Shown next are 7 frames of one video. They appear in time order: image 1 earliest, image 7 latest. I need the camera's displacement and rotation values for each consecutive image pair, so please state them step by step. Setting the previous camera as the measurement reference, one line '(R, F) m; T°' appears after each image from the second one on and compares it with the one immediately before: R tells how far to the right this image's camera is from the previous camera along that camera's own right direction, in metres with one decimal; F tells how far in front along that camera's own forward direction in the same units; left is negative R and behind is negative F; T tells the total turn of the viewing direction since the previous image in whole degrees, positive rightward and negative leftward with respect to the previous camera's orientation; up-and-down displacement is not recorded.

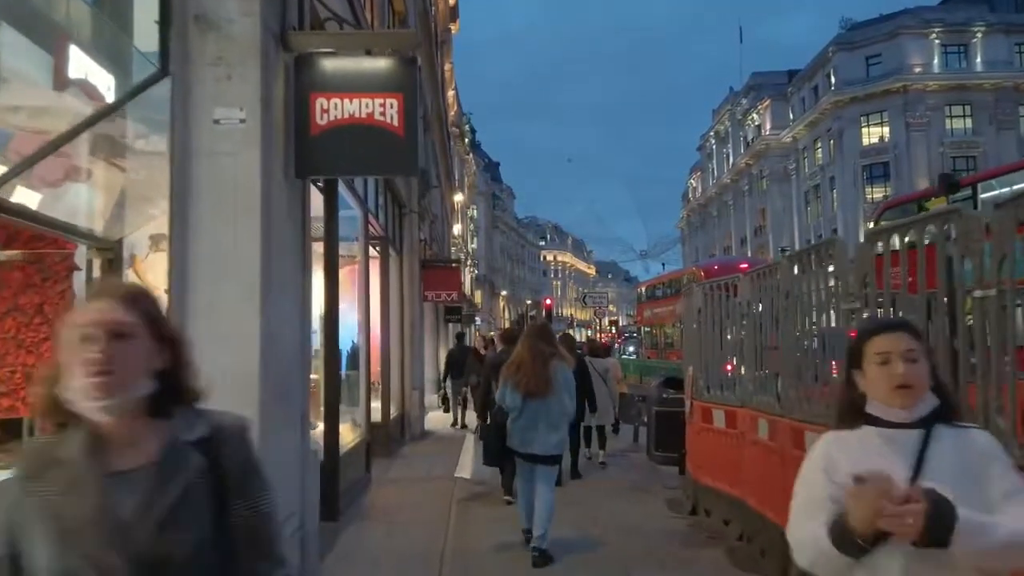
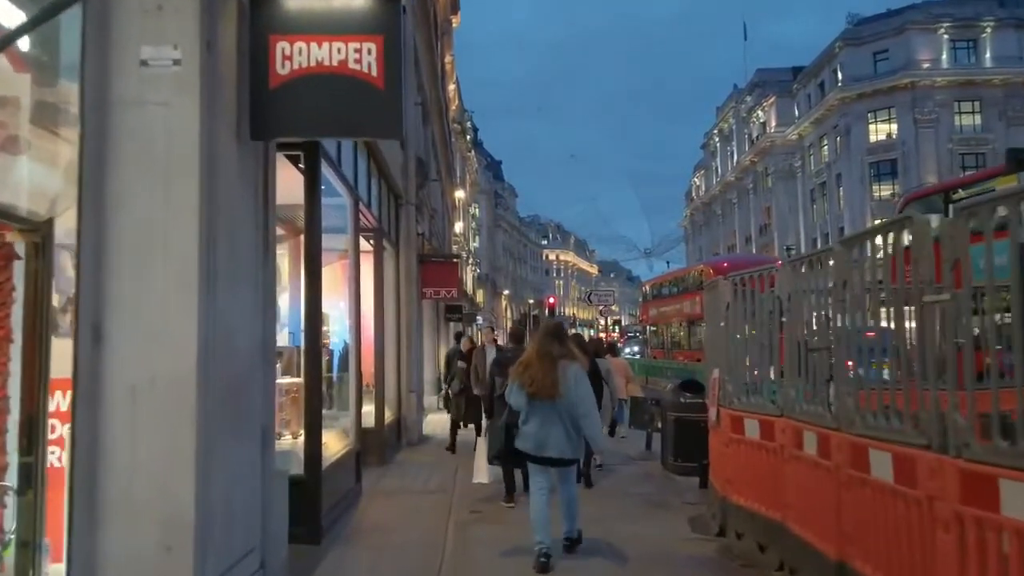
(0.0, +0.9) m; 0°
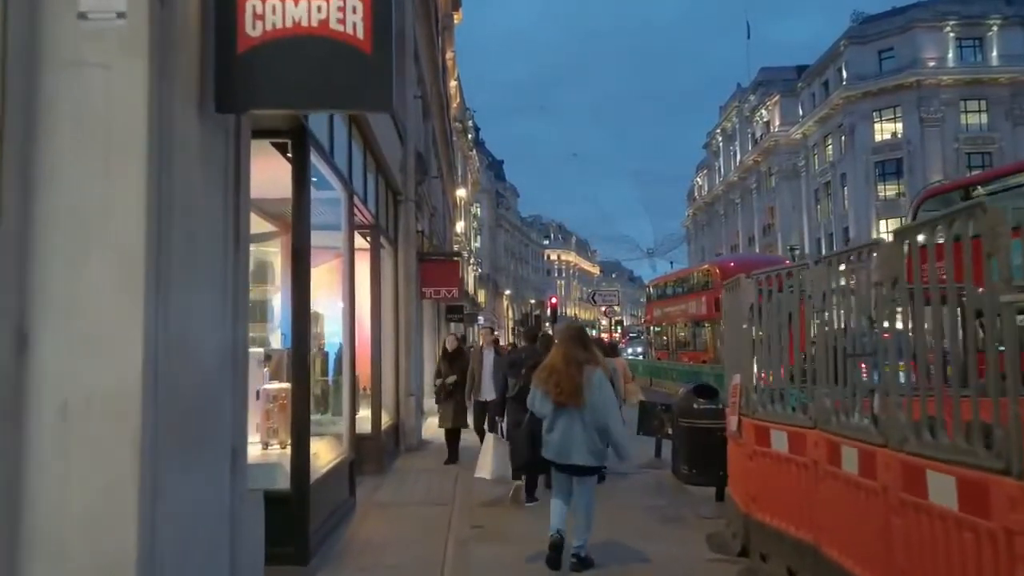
(0.0, +0.6) m; 0°
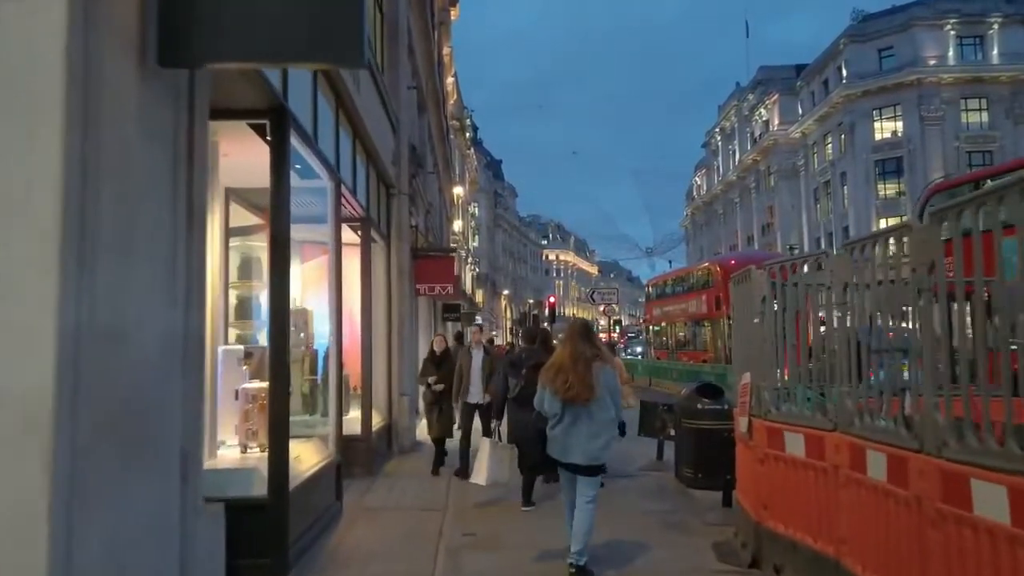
(0.0, +0.5) m; 0°
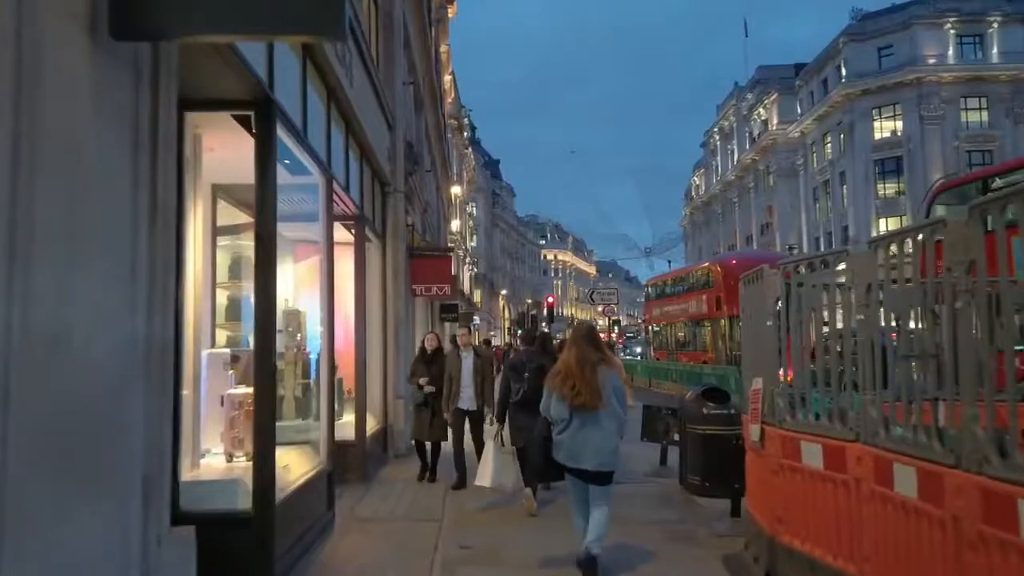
(0.0, +0.3) m; 0°
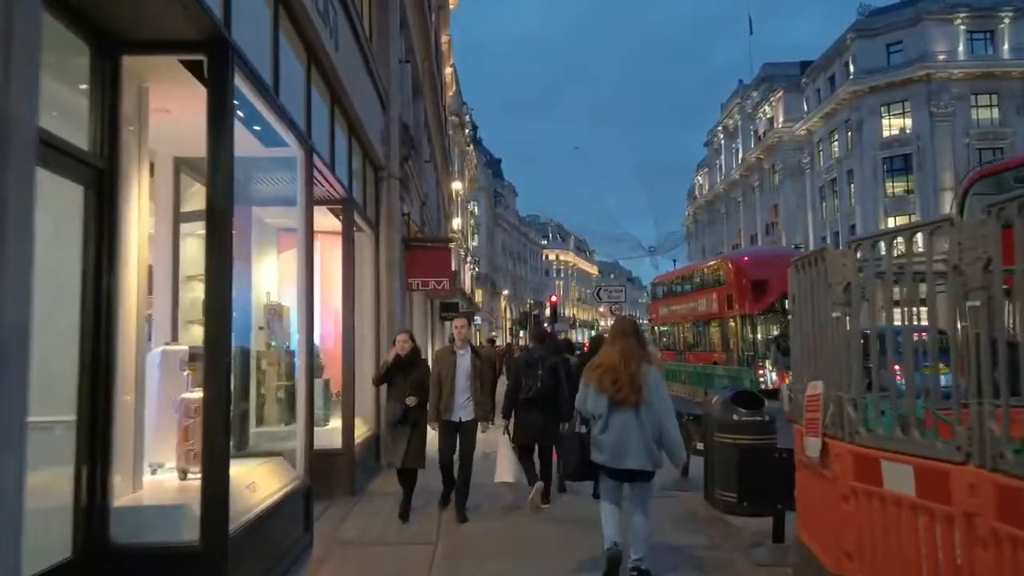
(0.0, +1.1) m; 0°
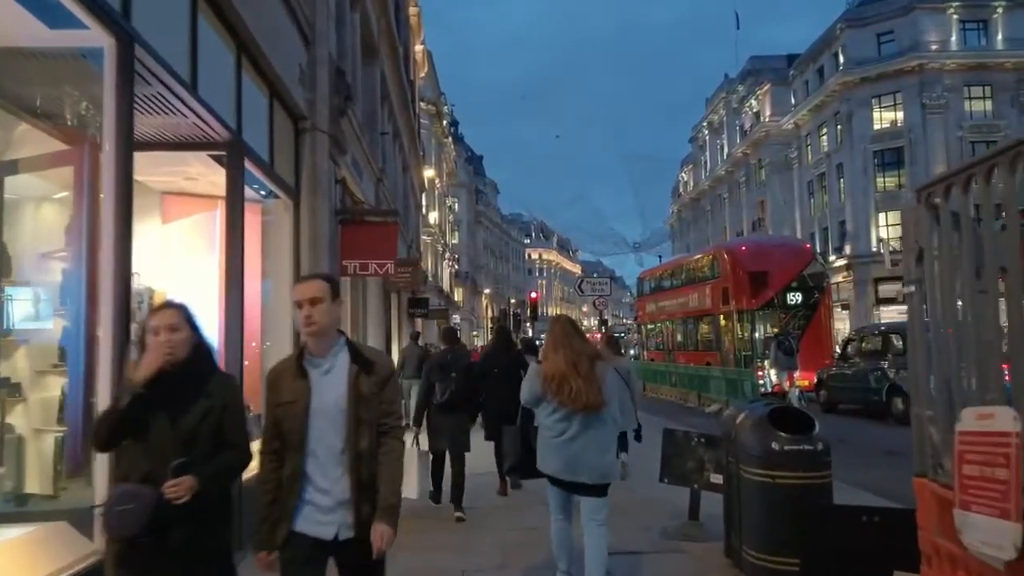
(+0.3, +2.6) m; +1°
